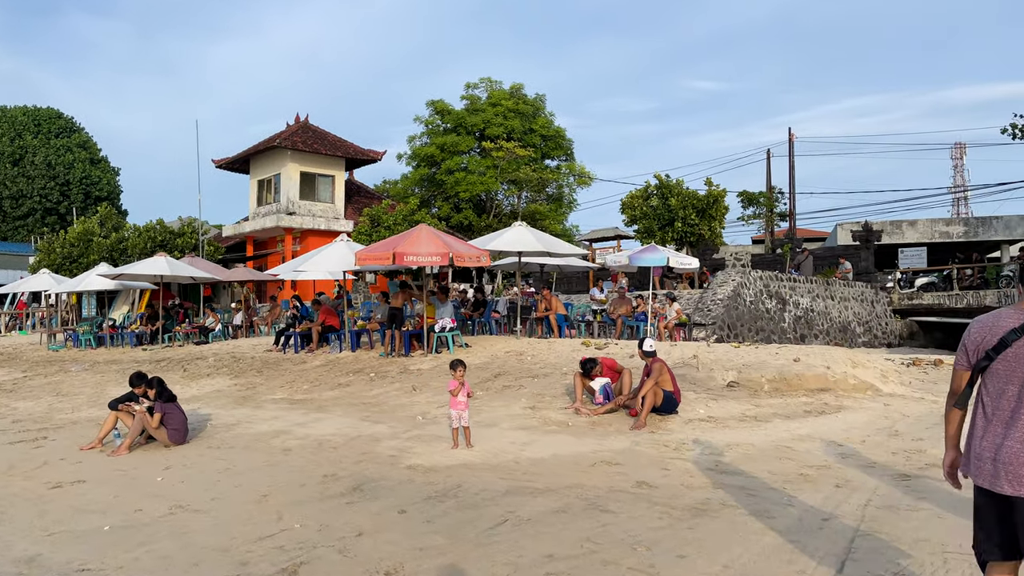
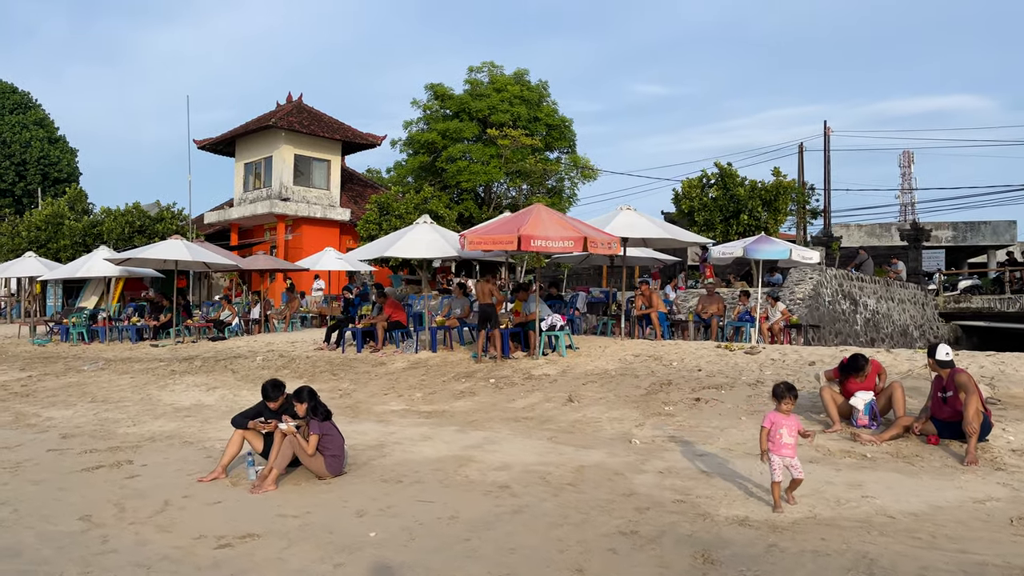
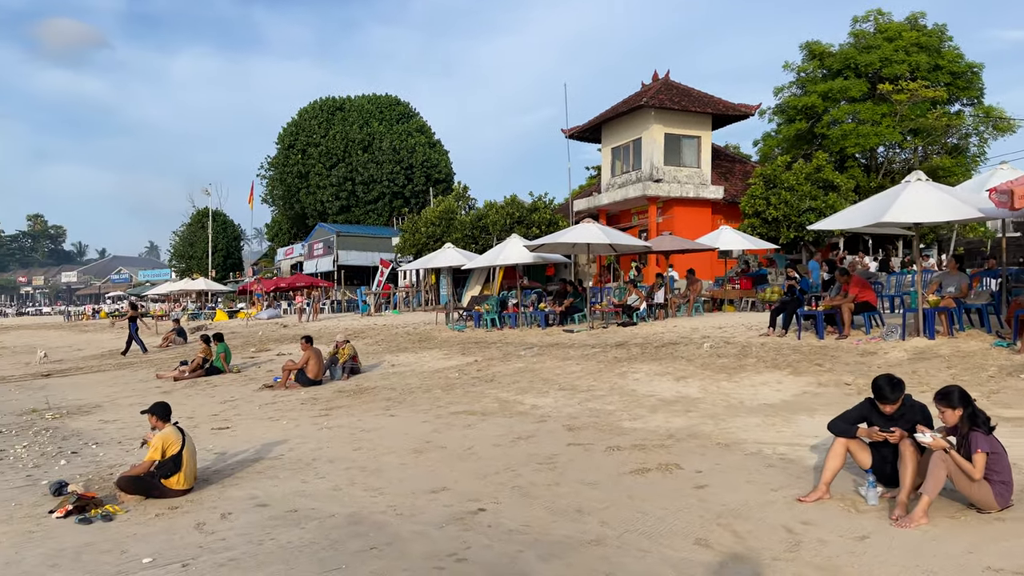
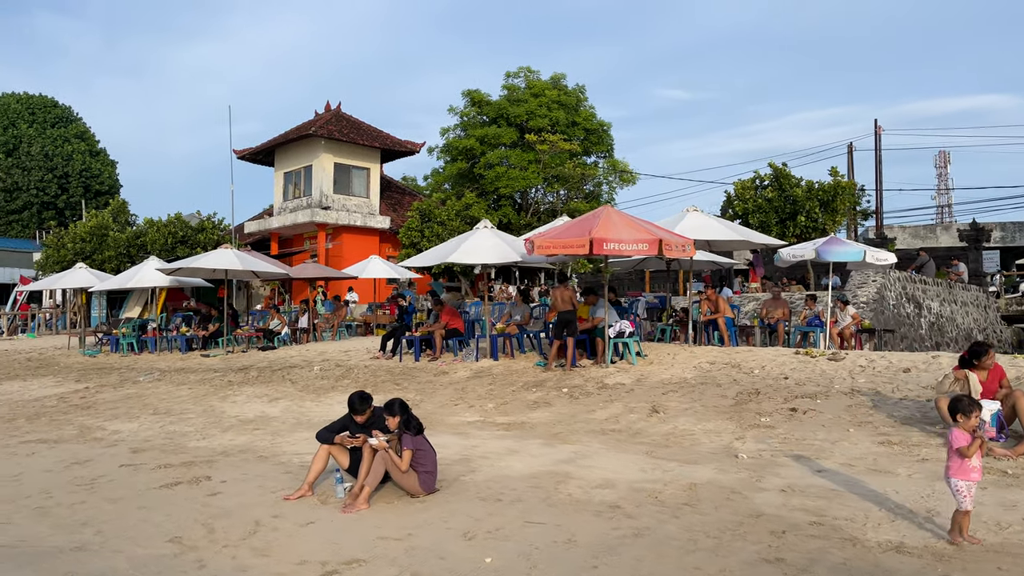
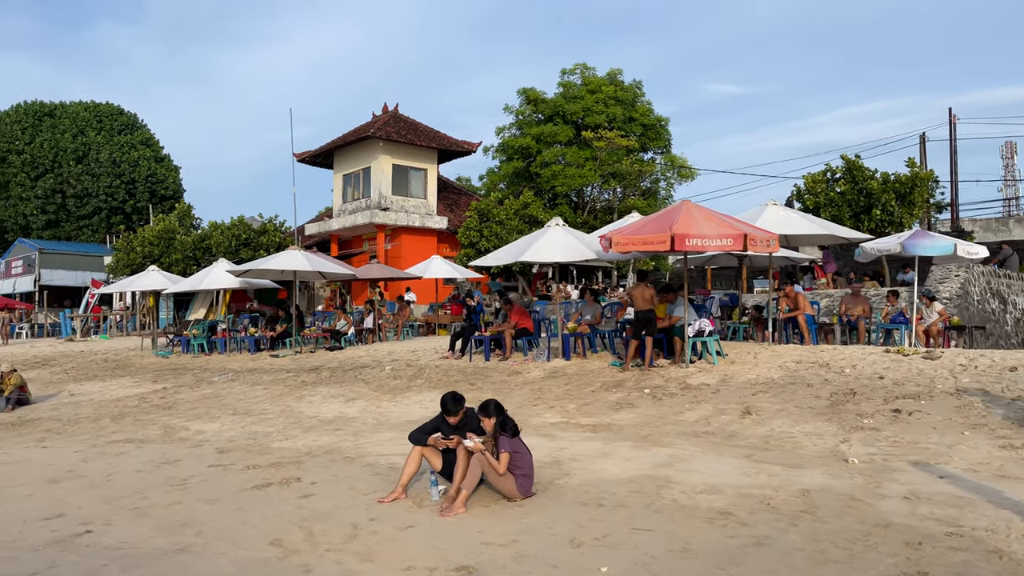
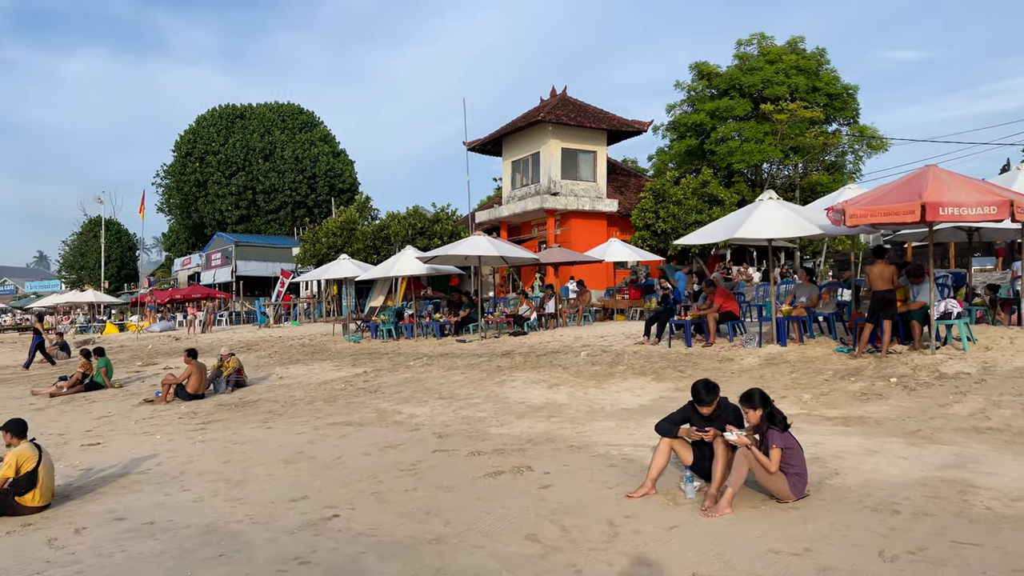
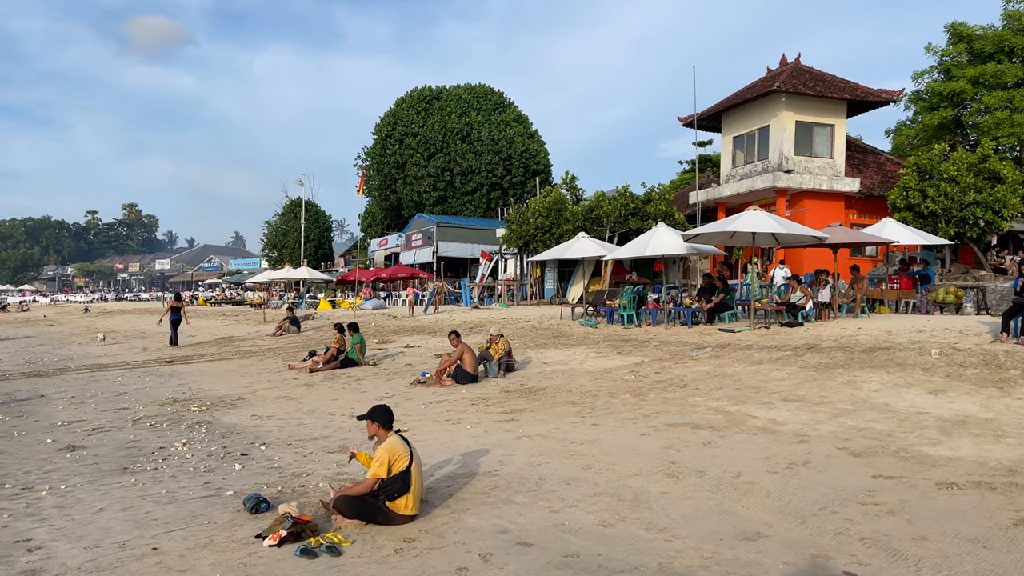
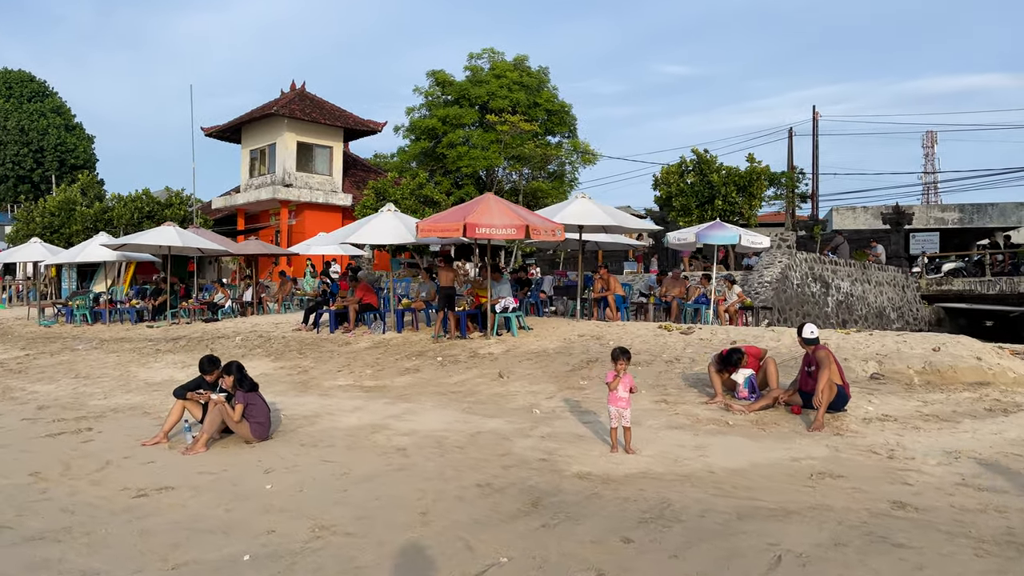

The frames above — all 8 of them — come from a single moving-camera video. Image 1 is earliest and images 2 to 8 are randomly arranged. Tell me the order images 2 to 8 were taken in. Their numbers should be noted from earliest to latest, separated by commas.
8, 2, 4, 5, 6, 3, 7
